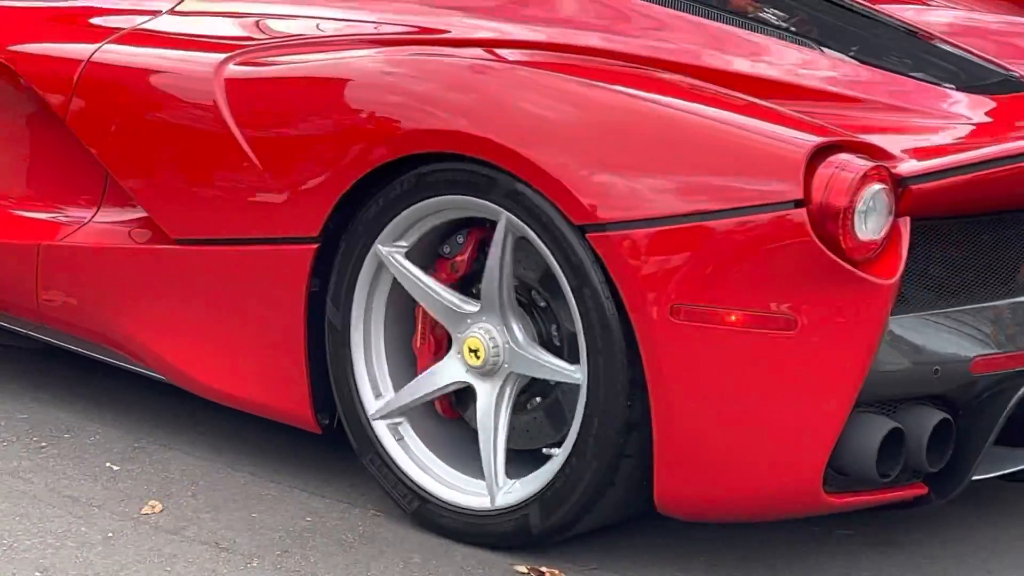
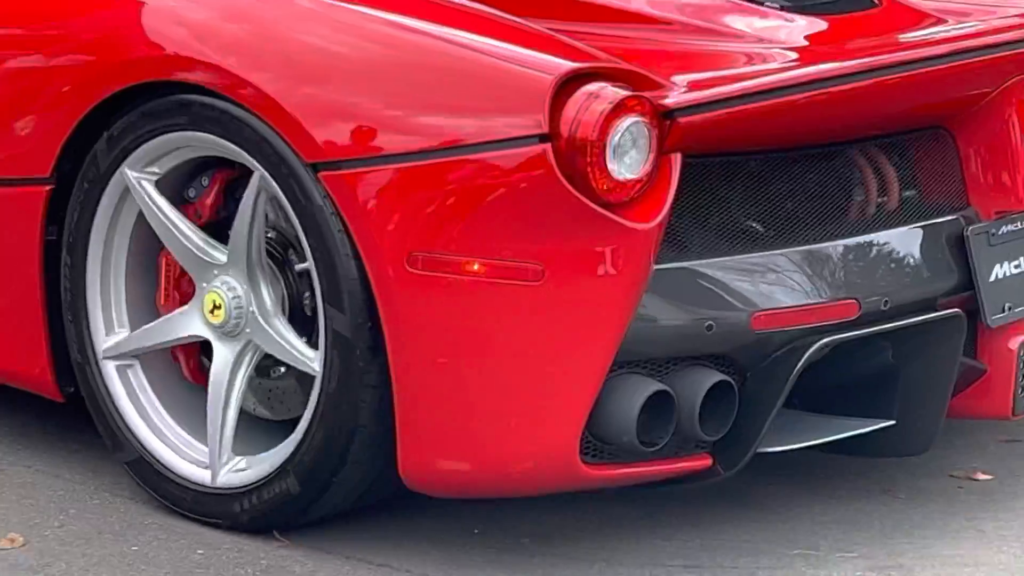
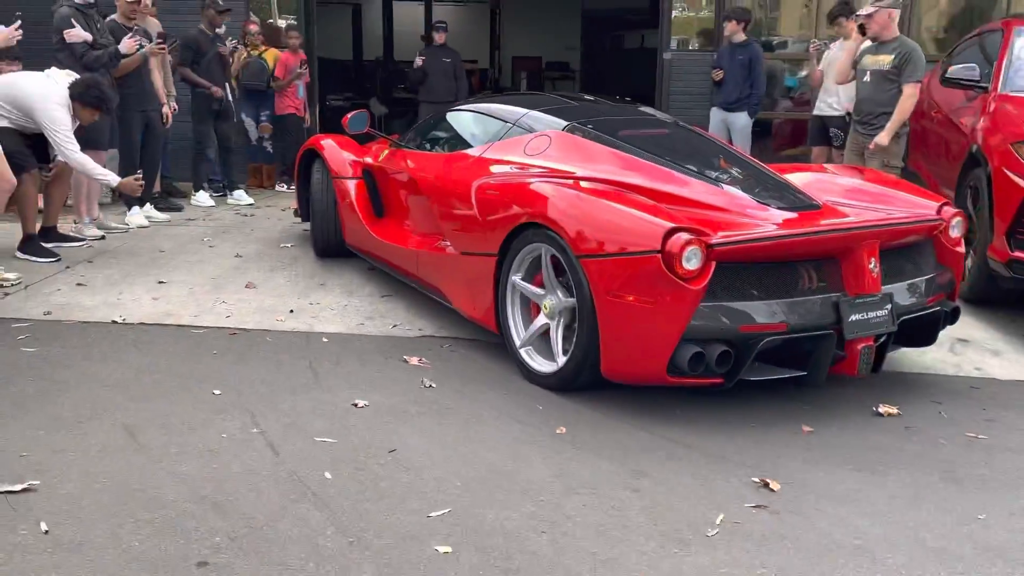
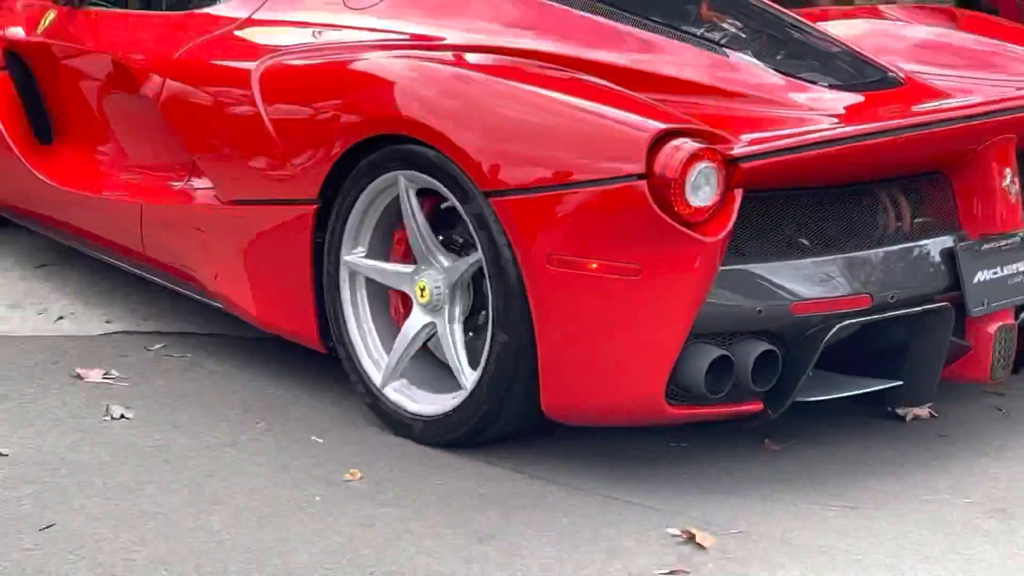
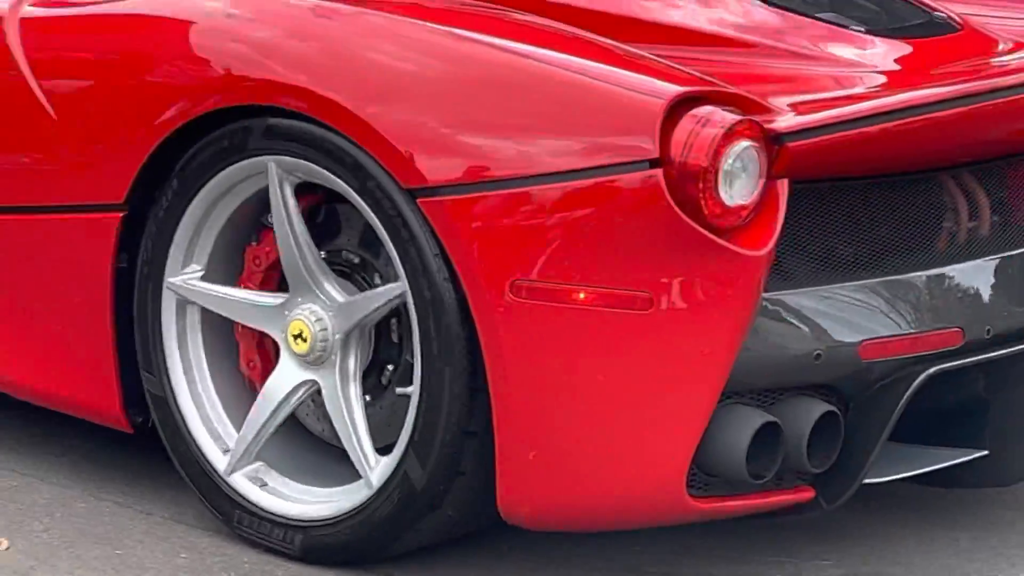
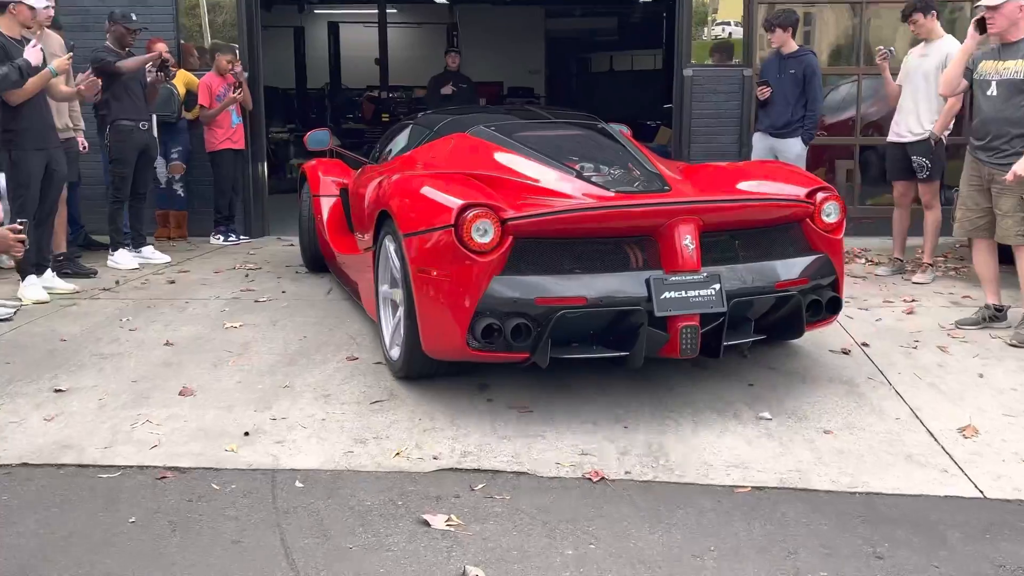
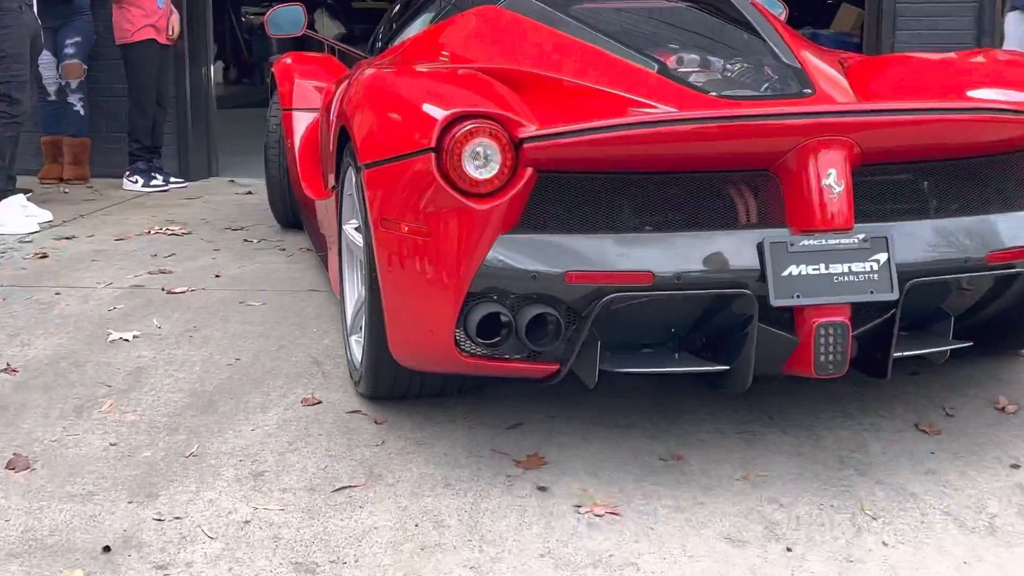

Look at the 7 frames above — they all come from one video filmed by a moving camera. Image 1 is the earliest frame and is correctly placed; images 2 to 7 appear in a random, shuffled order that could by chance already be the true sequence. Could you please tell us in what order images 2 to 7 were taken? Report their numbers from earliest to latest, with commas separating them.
5, 2, 4, 3, 6, 7
